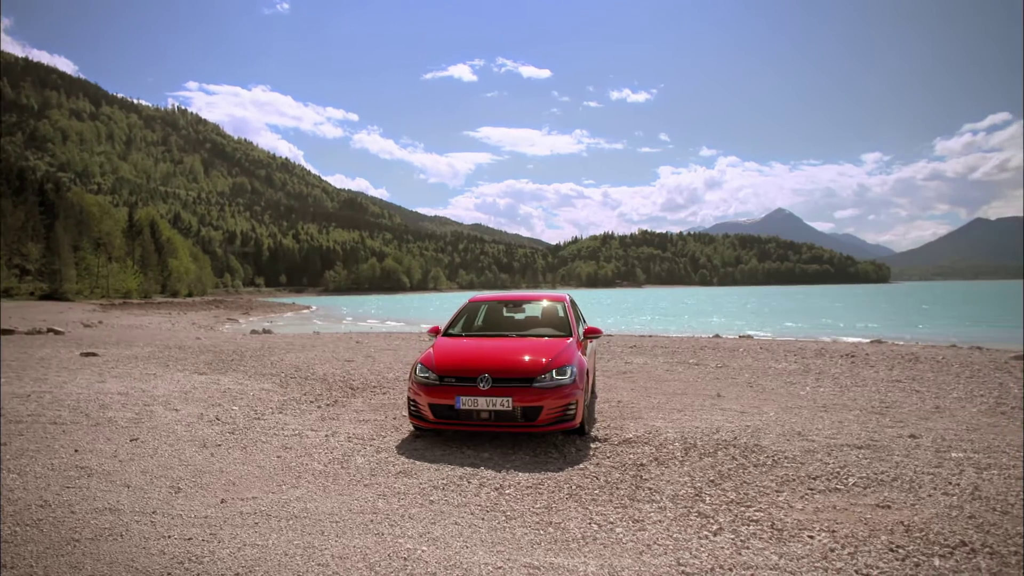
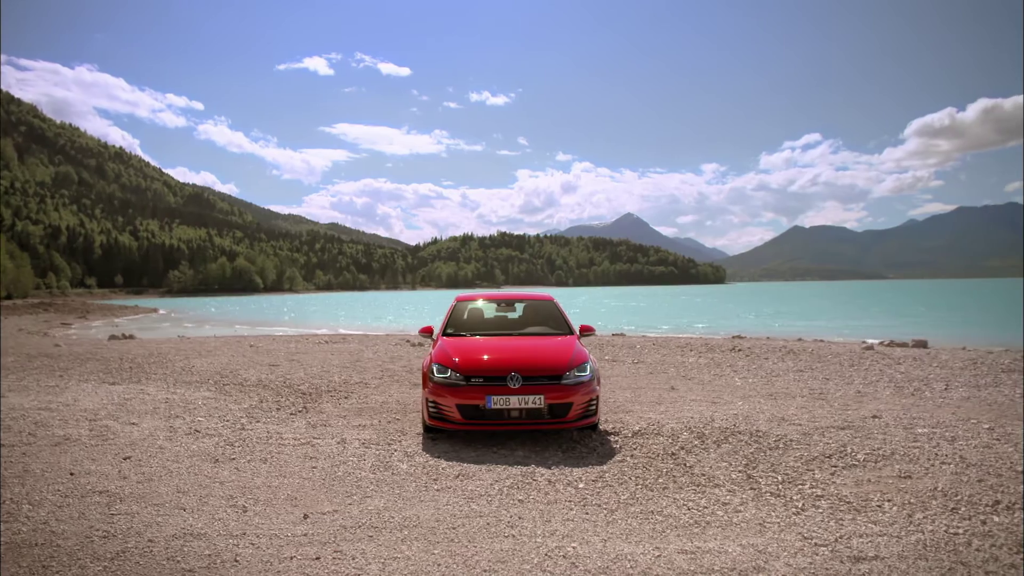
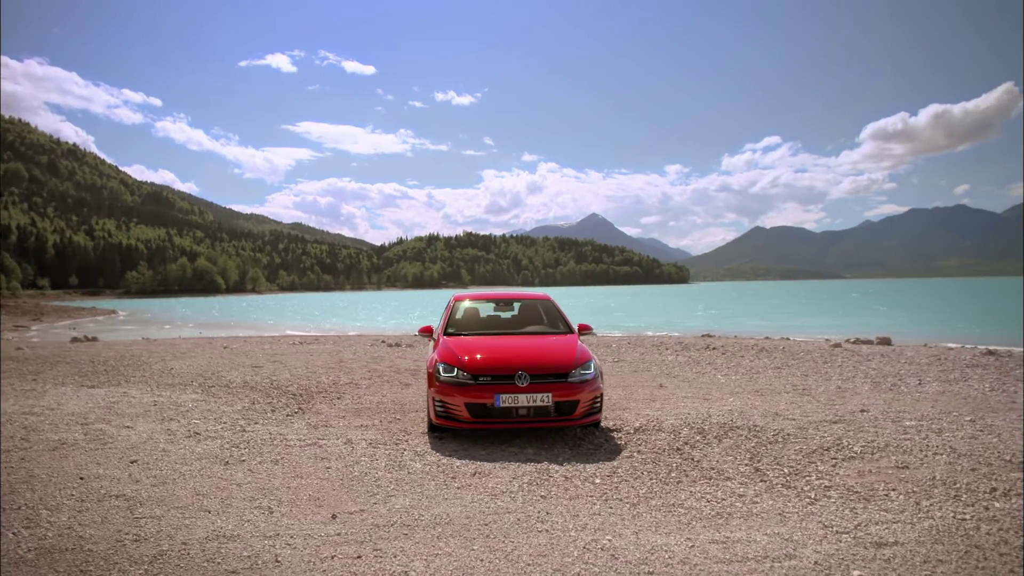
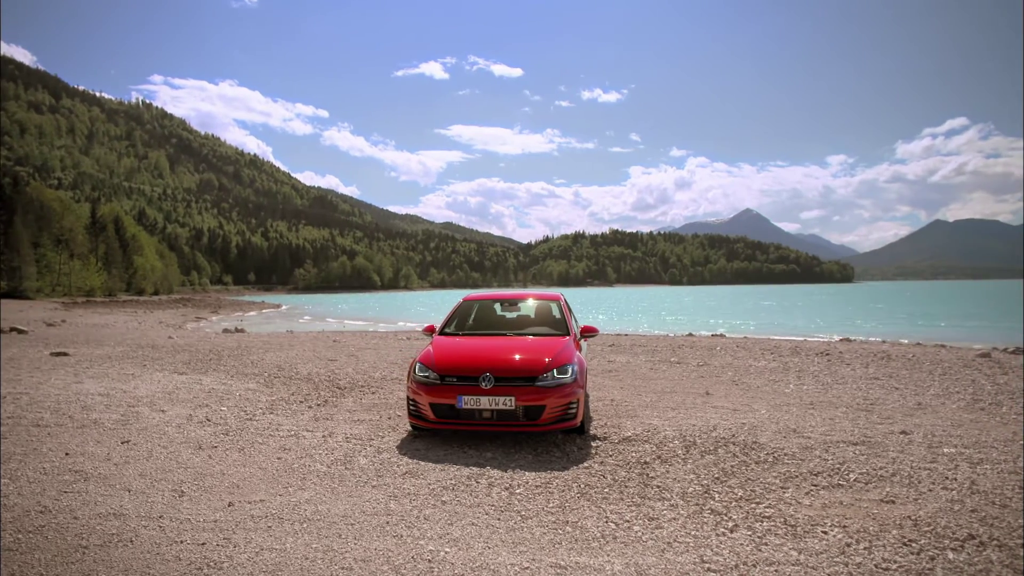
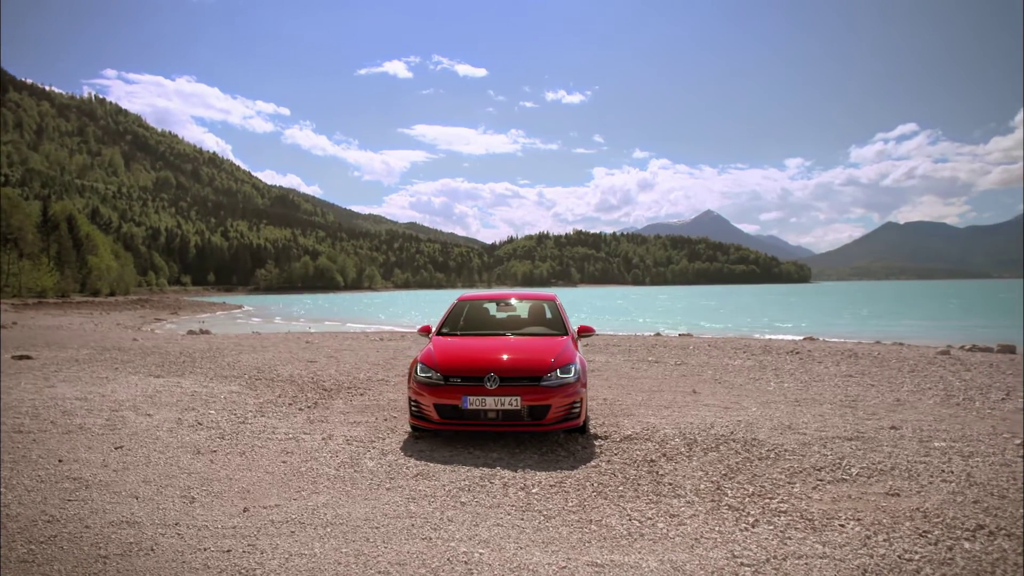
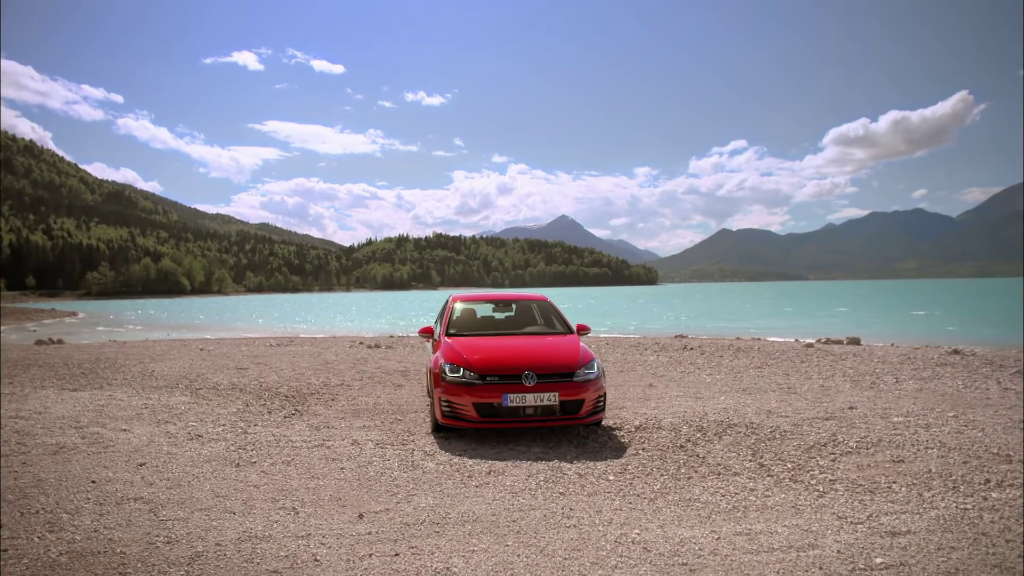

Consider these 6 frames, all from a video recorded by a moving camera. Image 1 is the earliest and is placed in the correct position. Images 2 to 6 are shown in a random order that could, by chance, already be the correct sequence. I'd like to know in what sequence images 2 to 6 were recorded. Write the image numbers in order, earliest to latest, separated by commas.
4, 5, 2, 3, 6
